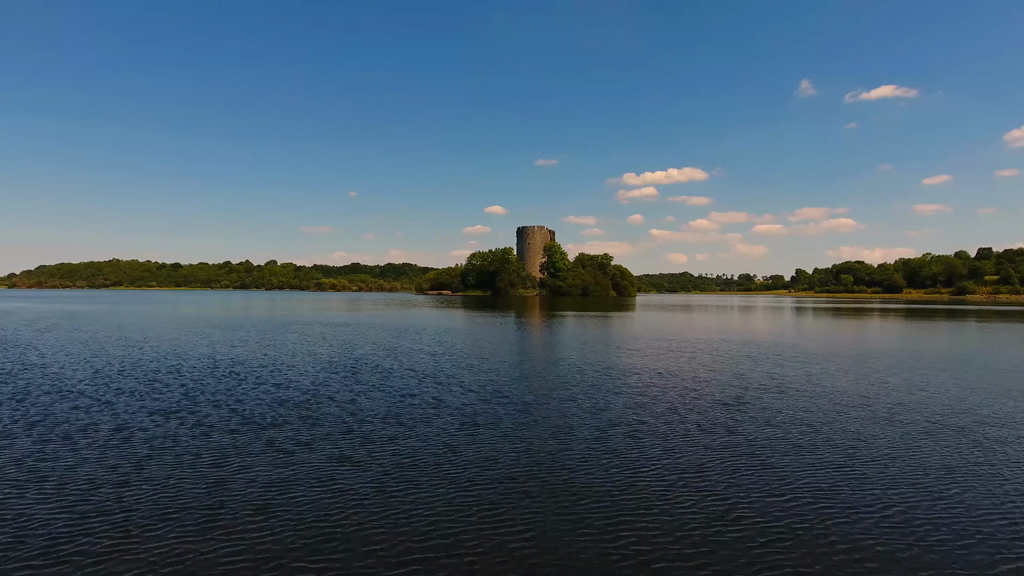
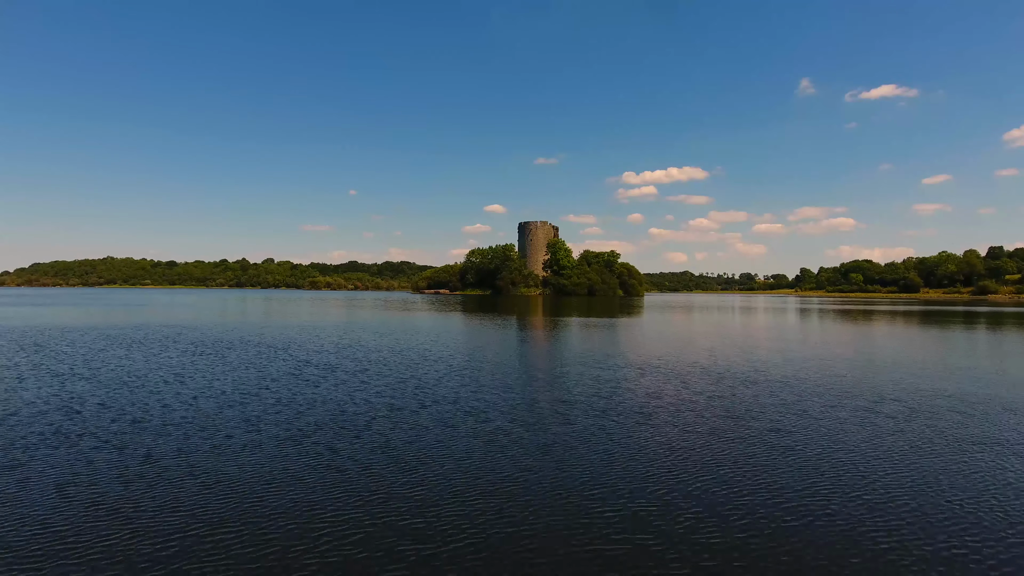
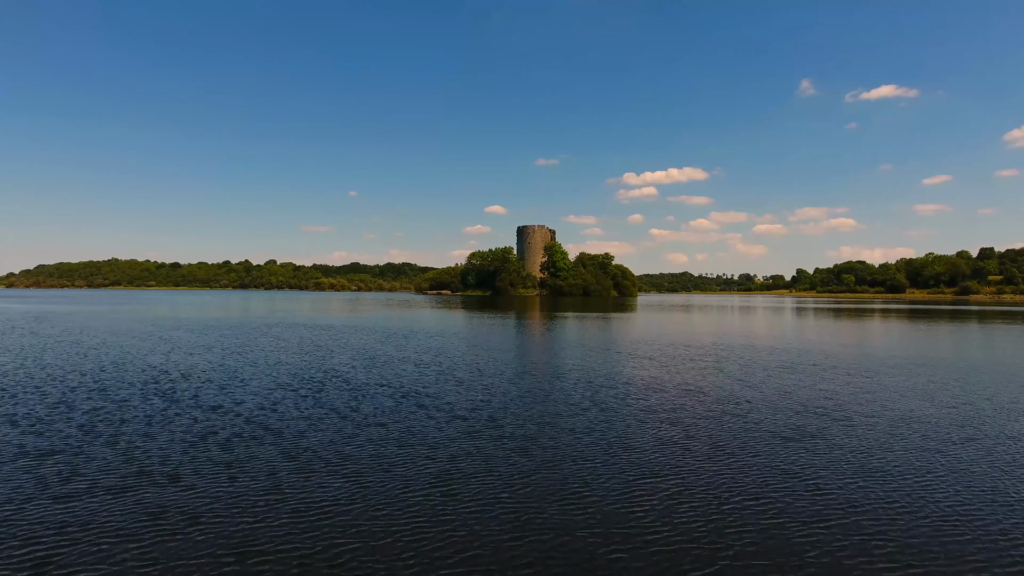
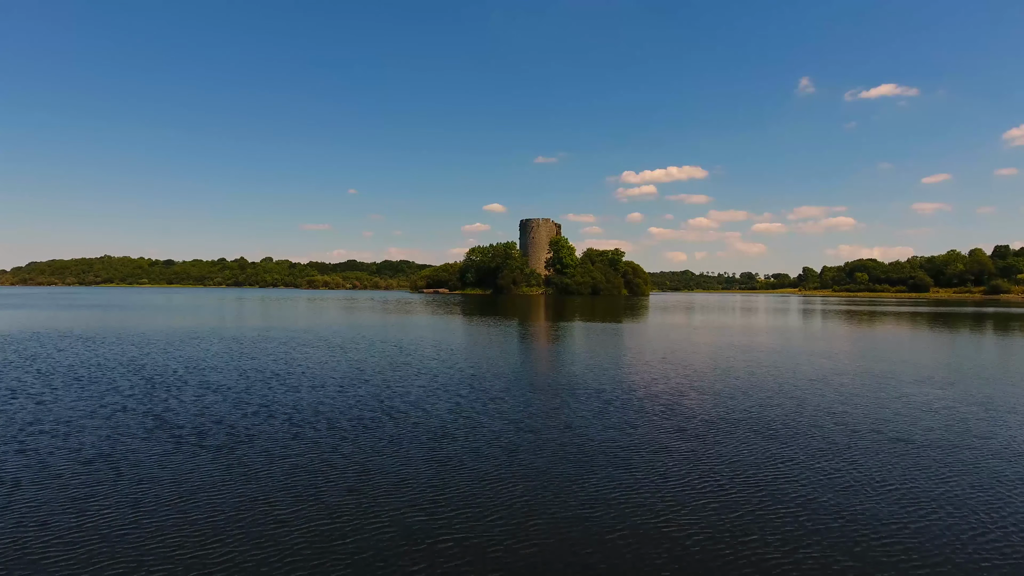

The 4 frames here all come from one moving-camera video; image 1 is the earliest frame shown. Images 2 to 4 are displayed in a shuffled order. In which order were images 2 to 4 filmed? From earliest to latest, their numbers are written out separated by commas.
3, 2, 4
